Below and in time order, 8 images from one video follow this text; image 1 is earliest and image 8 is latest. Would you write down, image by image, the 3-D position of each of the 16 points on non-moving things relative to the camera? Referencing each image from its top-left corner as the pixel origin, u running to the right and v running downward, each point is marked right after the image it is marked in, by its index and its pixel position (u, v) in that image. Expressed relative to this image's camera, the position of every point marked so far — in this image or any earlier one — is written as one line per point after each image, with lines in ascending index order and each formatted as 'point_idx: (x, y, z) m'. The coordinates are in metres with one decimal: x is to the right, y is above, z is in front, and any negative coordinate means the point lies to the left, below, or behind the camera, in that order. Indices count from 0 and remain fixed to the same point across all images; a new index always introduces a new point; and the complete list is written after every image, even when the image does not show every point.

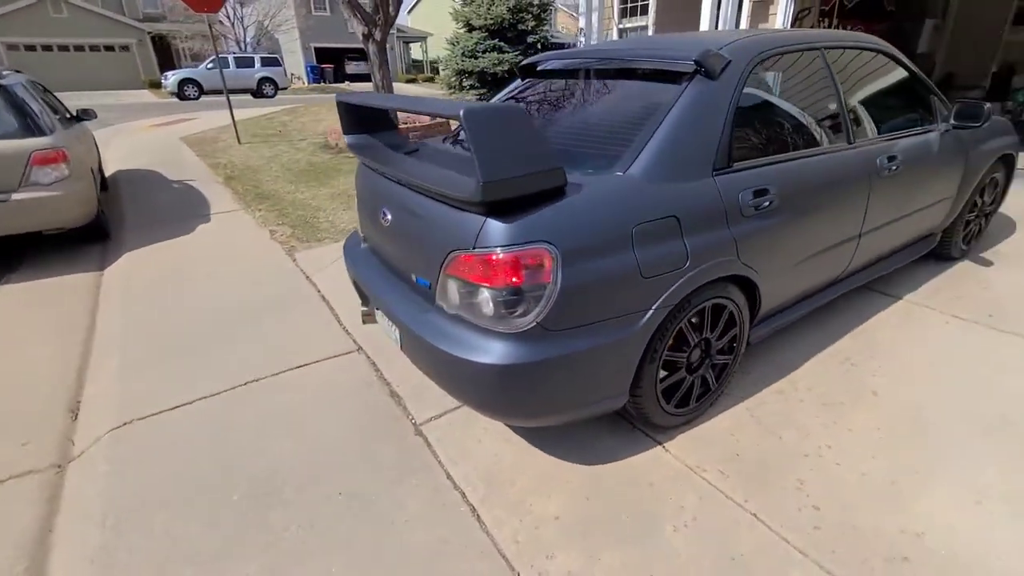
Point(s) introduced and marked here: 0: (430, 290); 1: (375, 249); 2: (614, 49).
0: (-0.3, 0.0, +1.8) m
1: (-0.6, +0.2, +2.4) m
2: (+0.6, +1.1, +2.4) m
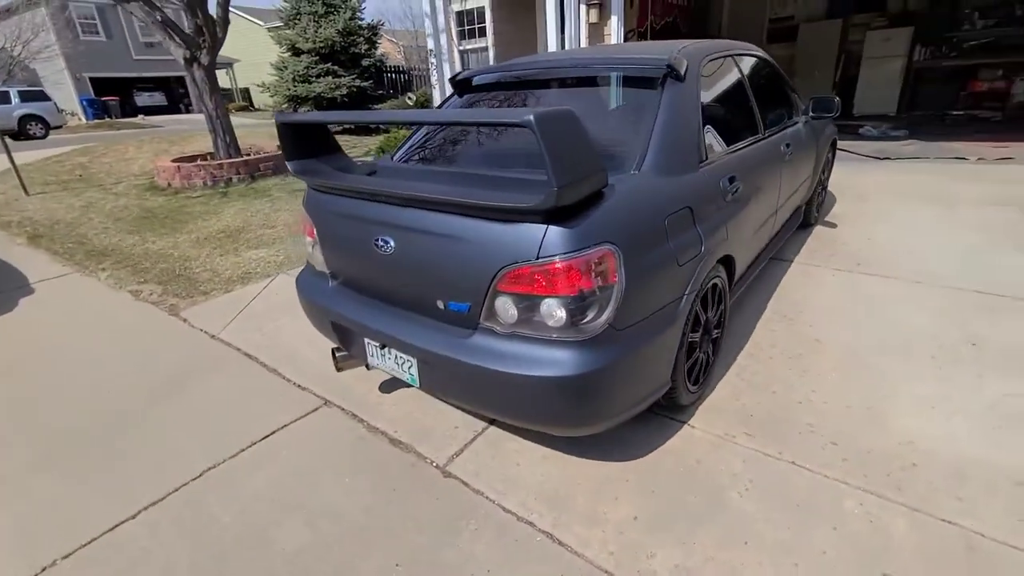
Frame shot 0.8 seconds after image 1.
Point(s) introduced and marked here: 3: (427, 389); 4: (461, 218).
0: (-0.1, -0.1, +1.7) m
1: (-0.7, 0.0, +2.1) m
2: (+0.3, +1.1, +2.5) m
3: (-0.3, -0.4, +1.9) m
4: (-0.1, +0.2, +1.7) m
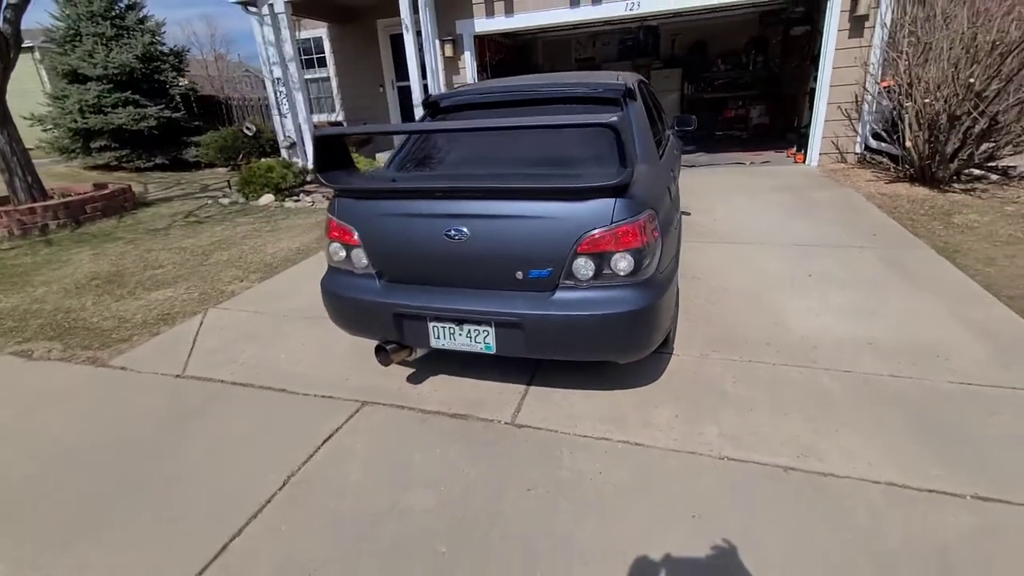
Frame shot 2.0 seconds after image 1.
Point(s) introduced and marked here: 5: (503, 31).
0: (+0.2, +0.1, +2.1) m
1: (-0.5, 0.0, +2.4) m
2: (+0.2, +1.3, +3.1) m
3: (0.0, -0.3, +2.3) m
4: (+0.1, +0.4, +2.1) m
5: (-0.1, +4.3, +8.2) m
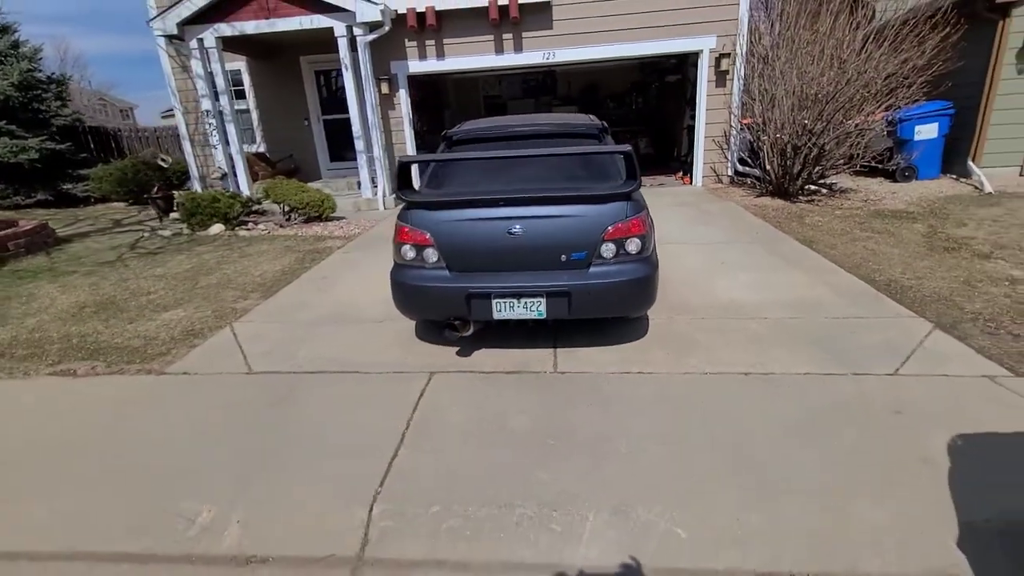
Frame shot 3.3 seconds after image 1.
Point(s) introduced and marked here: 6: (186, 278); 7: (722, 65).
0: (+0.5, +0.2, +3.0) m
1: (-0.2, +0.1, +3.1) m
2: (+0.2, +1.3, +4.0) m
3: (+0.3, -0.2, +3.1) m
4: (+0.4, +0.5, +3.0) m
5: (-1.4, +4.0, +9.1) m
6: (-3.4, +0.1, +5.1) m
7: (+3.7, +3.9, +8.6) m
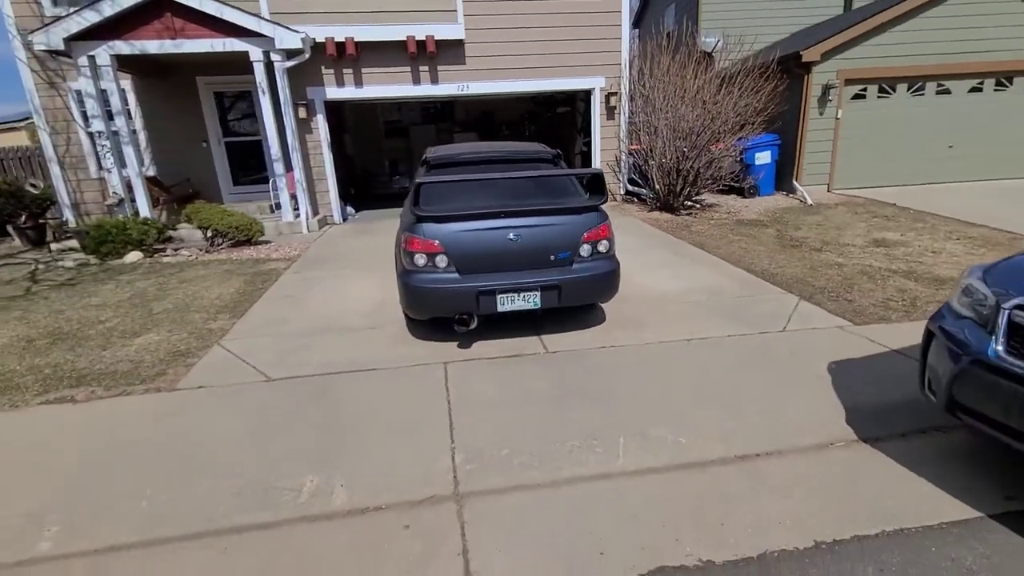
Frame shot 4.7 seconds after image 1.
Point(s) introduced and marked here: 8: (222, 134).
0: (+0.4, +0.2, +3.8) m
1: (-0.3, +0.1, +3.7) m
2: (-0.2, +1.3, +4.7) m
3: (+0.3, -0.1, +3.8) m
4: (+0.4, +0.5, +3.8) m
5: (-3.0, +3.6, +9.4) m
6: (-3.8, -0.2, +4.9) m
7: (+2.0, +3.8, +10.1) m
8: (-6.2, +3.3, +10.5) m
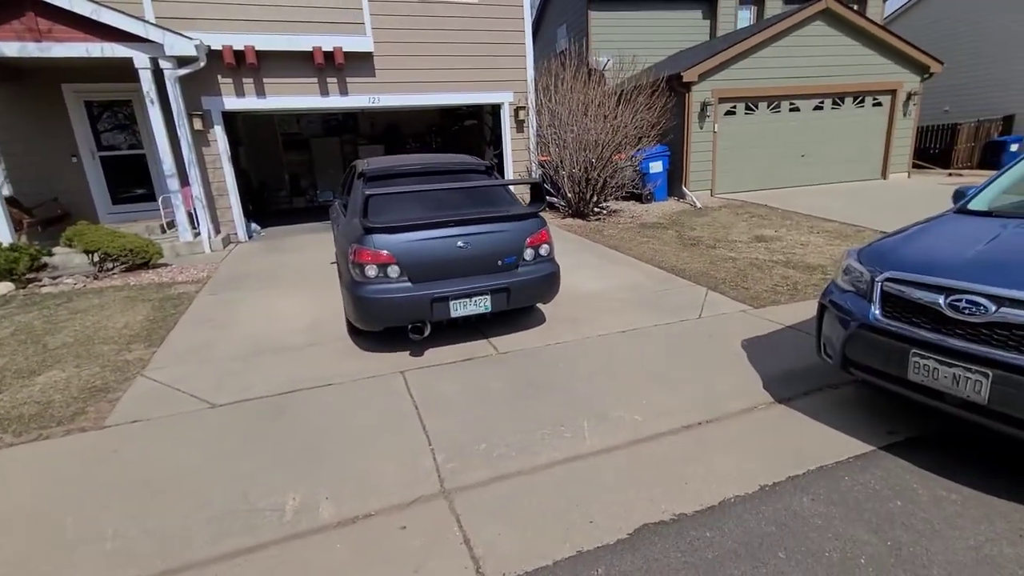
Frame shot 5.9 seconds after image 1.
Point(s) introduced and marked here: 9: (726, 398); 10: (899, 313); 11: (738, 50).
0: (0.0, +0.2, +4.0) m
1: (-0.6, +0.1, +3.8) m
2: (-0.8, +1.2, +4.8) m
3: (-0.1, -0.2, +4.0) m
4: (-0.1, +0.5, +4.0) m
5: (-4.7, +3.2, +8.9) m
6: (-4.3, -0.5, +4.3) m
7: (+0.2, +3.7, +10.6) m
8: (-8.0, +2.7, +9.4) m
9: (+1.5, -0.8, +3.4) m
10: (+2.1, -0.1, +2.6) m
11: (+5.3, +5.6, +11.5) m
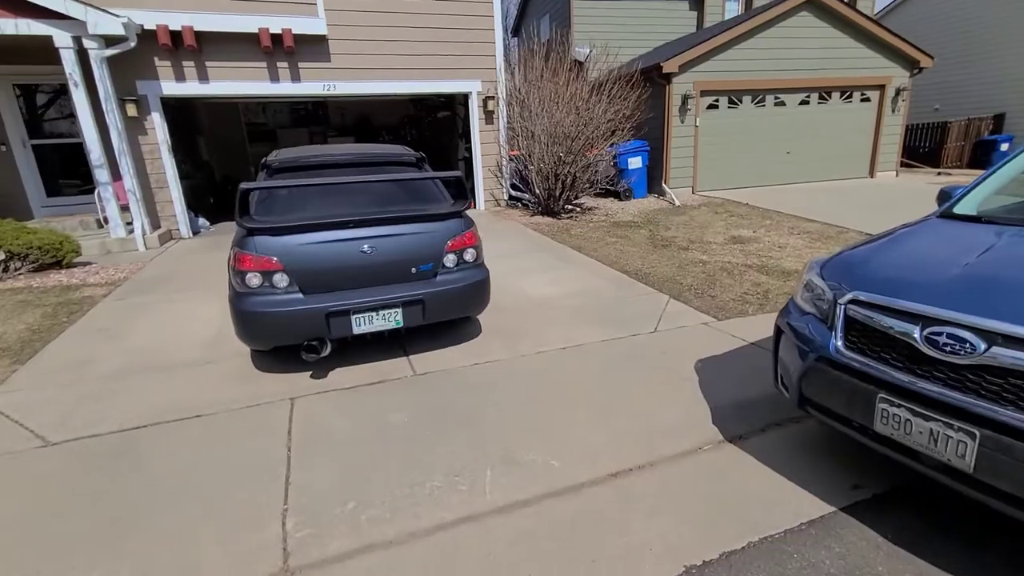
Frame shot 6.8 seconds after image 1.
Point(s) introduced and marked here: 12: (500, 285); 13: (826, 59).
0: (-0.6, +0.1, +3.5) m
1: (-1.2, 0.0, +3.2) m
2: (-1.4, +1.2, +4.2) m
3: (-0.7, -0.2, +3.4) m
4: (-0.7, +0.4, +3.4) m
5: (-5.3, +3.2, +8.3) m
6: (-4.9, -0.5, +3.7) m
7: (-0.5, +3.7, +10.0) m
8: (-8.6, +2.7, +8.7) m
9: (+0.9, -0.9, +2.8) m
10: (+1.5, -0.2, +2.1) m
11: (+4.7, +5.6, +11.0) m
12: (-0.1, 0.0, +5.5) m
13: (+7.7, +5.6, +12.0) m
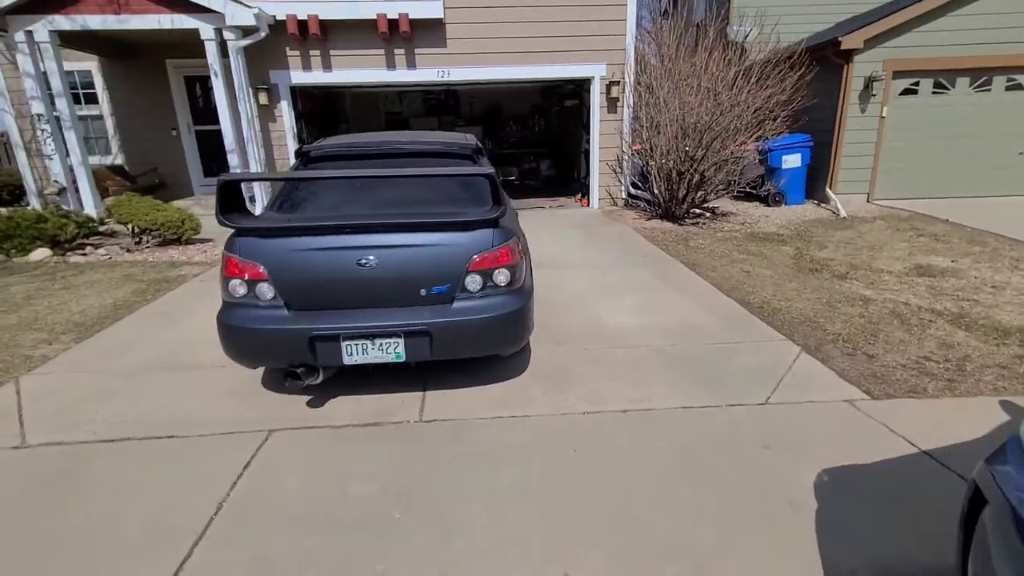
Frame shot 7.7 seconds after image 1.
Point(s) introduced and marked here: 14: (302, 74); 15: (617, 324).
0: (-0.3, 0.0, +2.7) m
1: (-1.0, -0.1, +2.7) m
2: (-0.8, +1.1, +3.6) m
3: (-0.5, -0.4, +2.7) m
4: (-0.4, +0.3, +2.7) m
5: (-3.3, +3.5, +8.5) m
6: (-4.5, -0.3, +4.1) m
7: (+1.8, +3.5, +8.9) m
8: (-6.4, +3.3, +9.8) m
9: (+0.8, -1.2, +1.8) m
10: (+1.3, -0.6, +0.9) m
11: (+7.2, +4.9, +8.4) m
12: (+0.6, -0.2, +4.5) m
13: (+10.4, +4.7, +8.6) m
14: (-3.6, +3.6, +8.3) m
15: (+0.9, -0.3, +4.1) m
